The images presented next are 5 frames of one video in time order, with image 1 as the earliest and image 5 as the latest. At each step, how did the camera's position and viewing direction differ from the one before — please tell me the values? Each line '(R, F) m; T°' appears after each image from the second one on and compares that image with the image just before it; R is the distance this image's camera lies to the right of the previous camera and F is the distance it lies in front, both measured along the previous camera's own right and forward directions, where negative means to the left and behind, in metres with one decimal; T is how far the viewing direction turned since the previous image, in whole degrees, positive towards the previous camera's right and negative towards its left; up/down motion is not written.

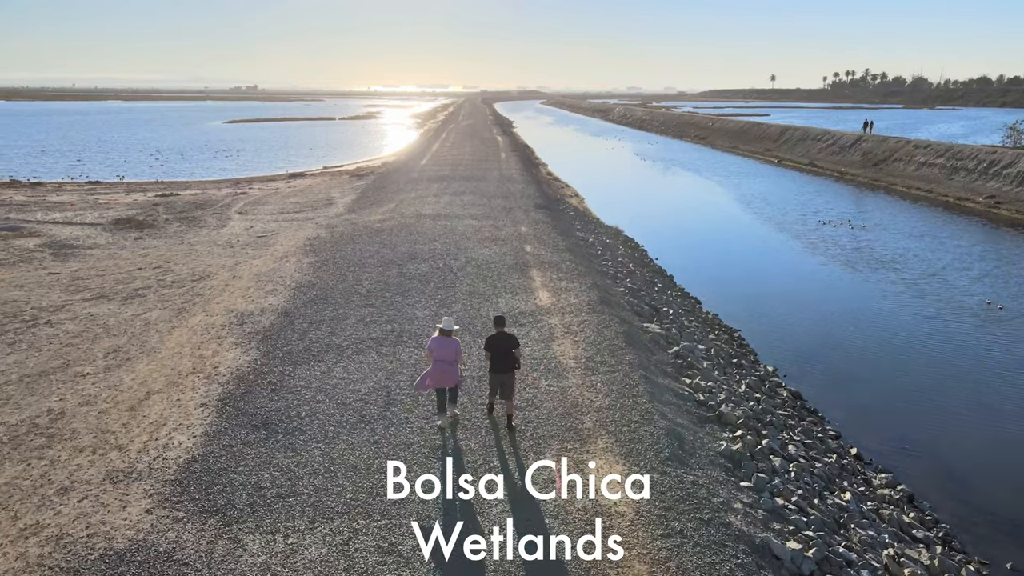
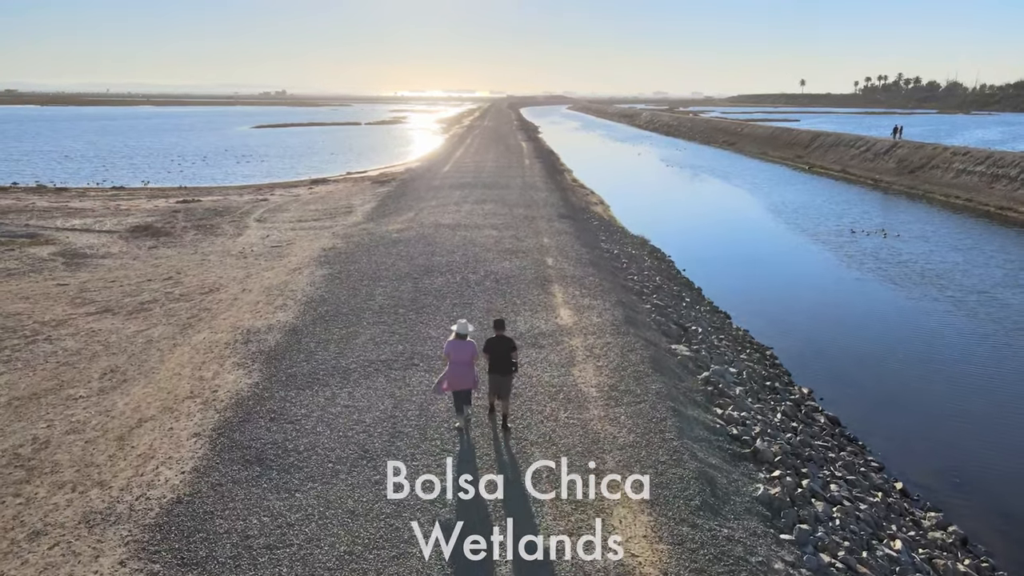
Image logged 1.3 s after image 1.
(+0.1, +0.7) m; -2°
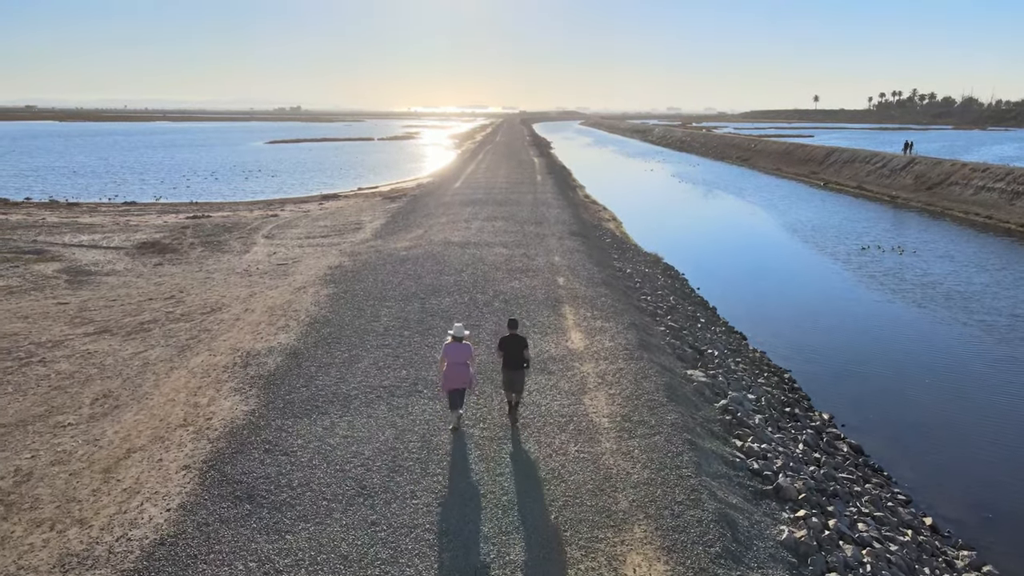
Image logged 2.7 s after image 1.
(0.0, +0.4) m; -1°
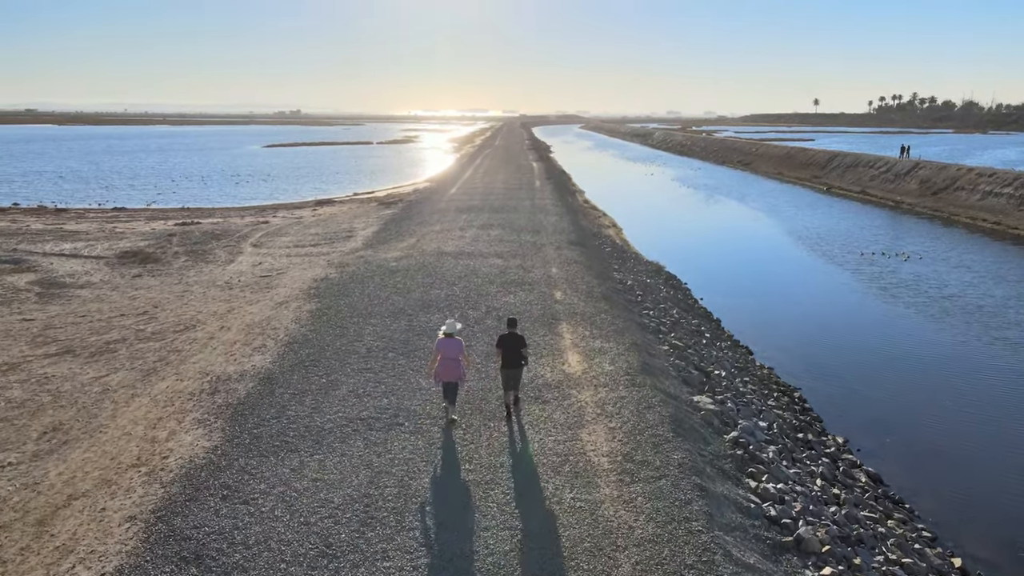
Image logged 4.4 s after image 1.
(+0.1, +0.9) m; 0°
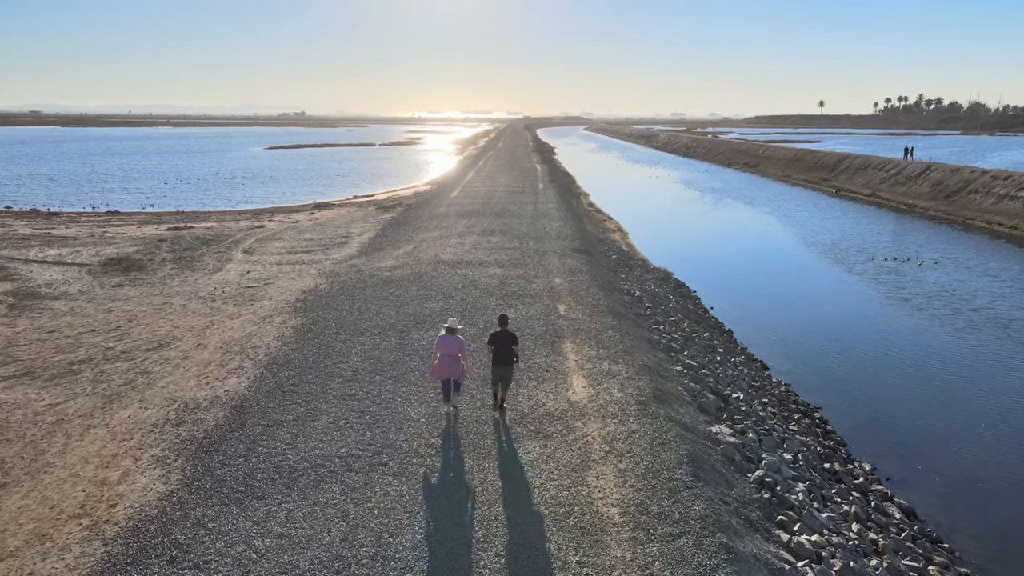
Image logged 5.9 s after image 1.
(+0.1, +1.0) m; 0°
